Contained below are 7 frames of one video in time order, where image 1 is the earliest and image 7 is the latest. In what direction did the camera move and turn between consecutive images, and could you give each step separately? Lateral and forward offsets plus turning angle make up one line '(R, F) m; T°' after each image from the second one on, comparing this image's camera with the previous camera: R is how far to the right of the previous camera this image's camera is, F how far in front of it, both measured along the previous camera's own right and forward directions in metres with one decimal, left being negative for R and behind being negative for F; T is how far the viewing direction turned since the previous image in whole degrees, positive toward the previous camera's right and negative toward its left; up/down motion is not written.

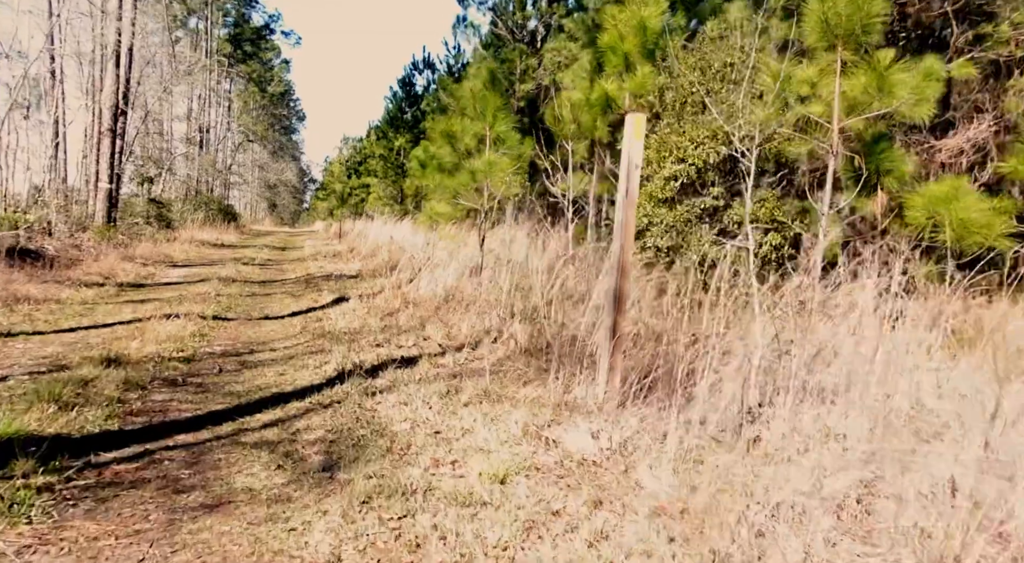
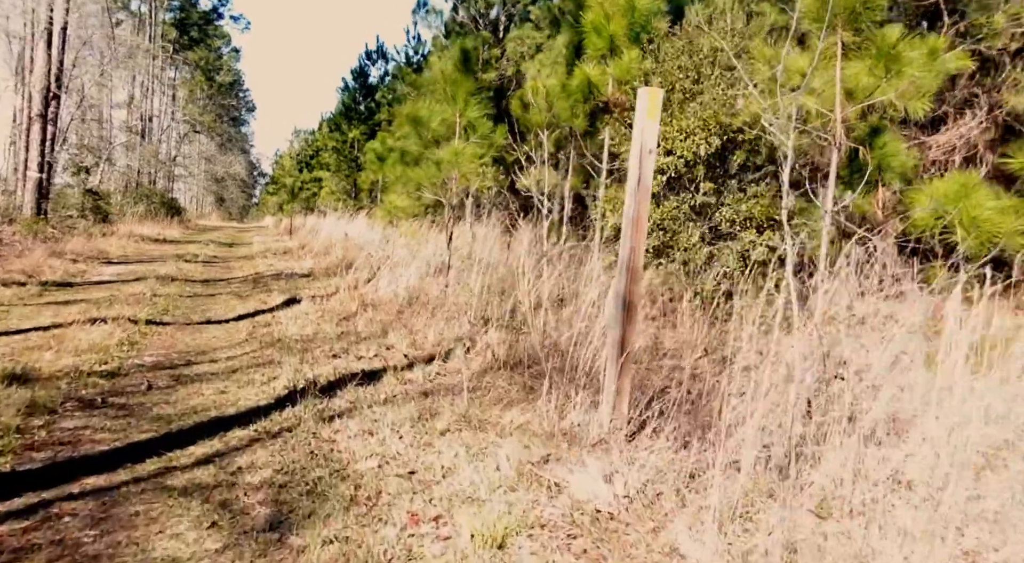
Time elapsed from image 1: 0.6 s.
(-0.2, +0.8) m; +3°
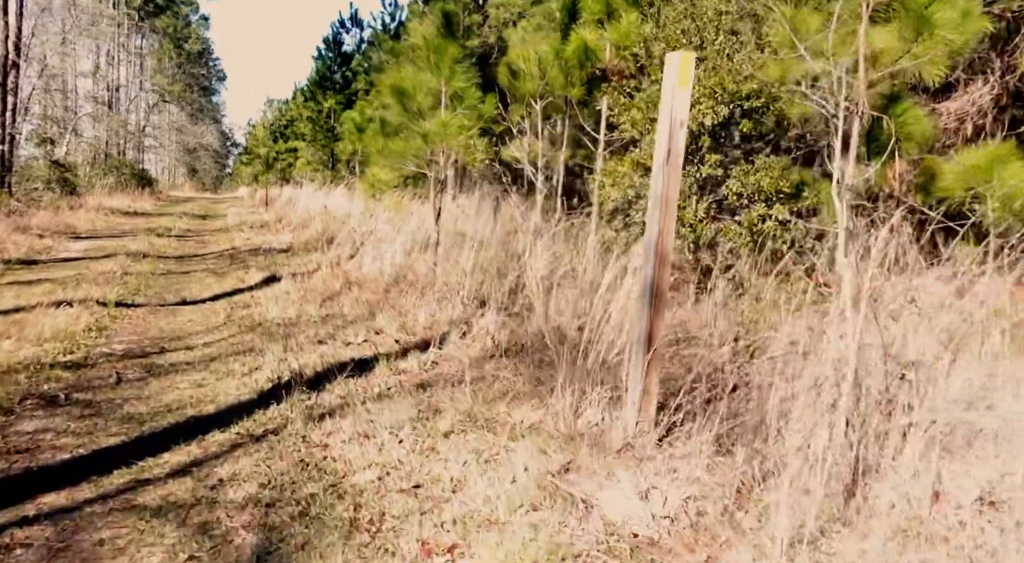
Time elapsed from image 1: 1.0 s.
(-0.1, +0.4) m; +1°
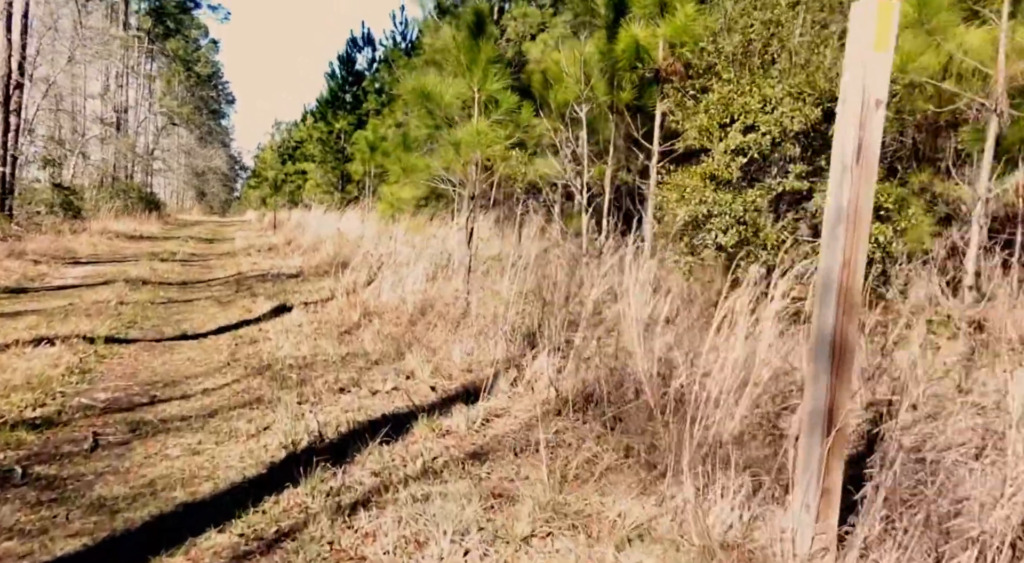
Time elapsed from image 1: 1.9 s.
(-0.3, +1.0) m; 0°
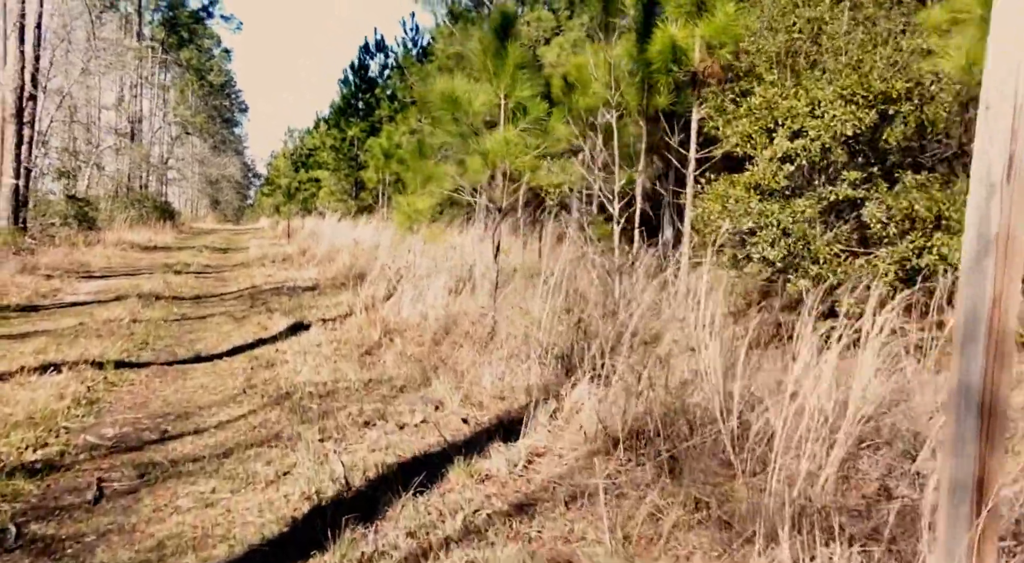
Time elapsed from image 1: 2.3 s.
(-0.1, +0.4) m; -1°
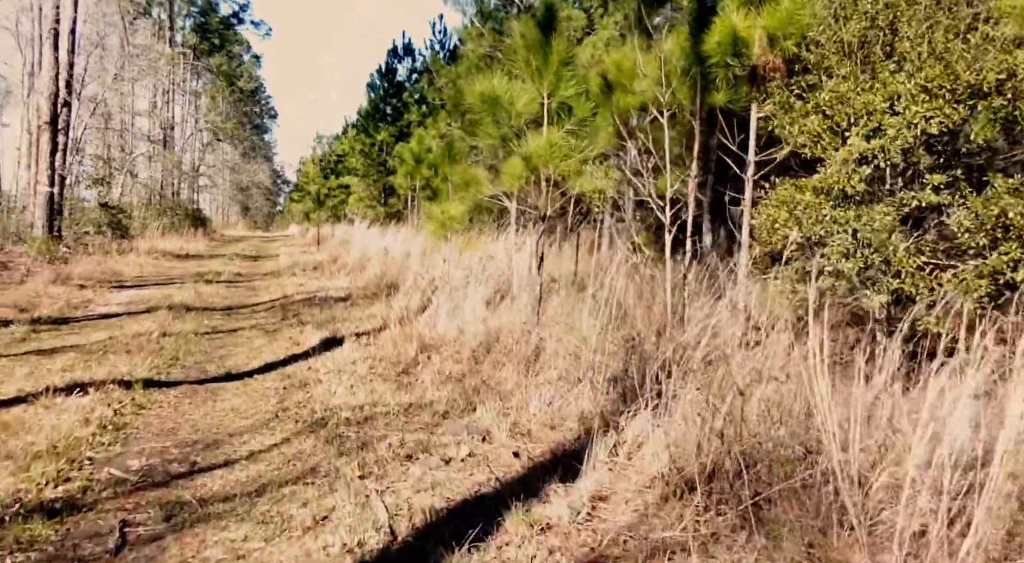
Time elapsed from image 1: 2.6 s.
(-0.1, +0.4) m; -2°
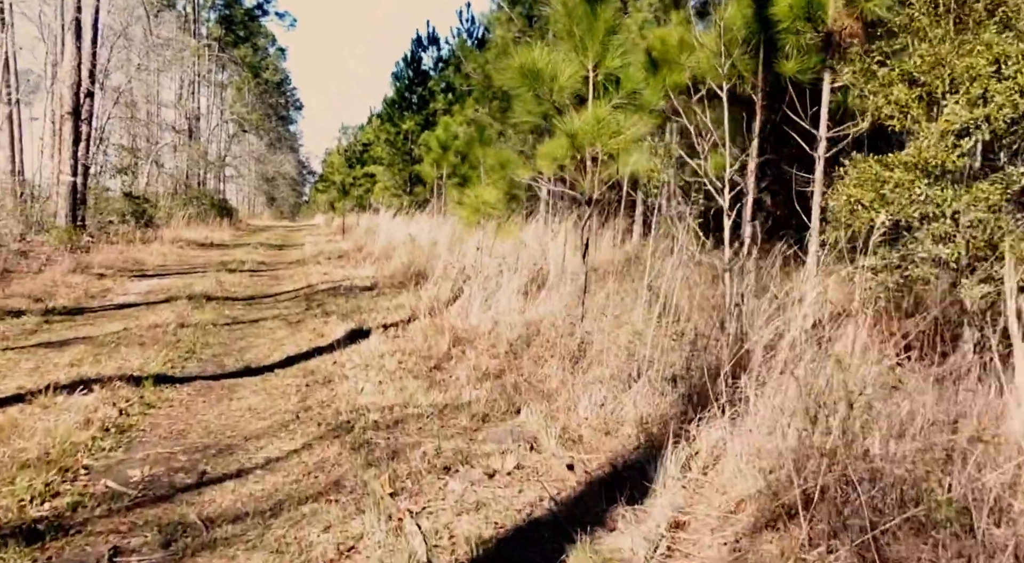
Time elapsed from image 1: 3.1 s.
(-0.1, +0.6) m; -2°
